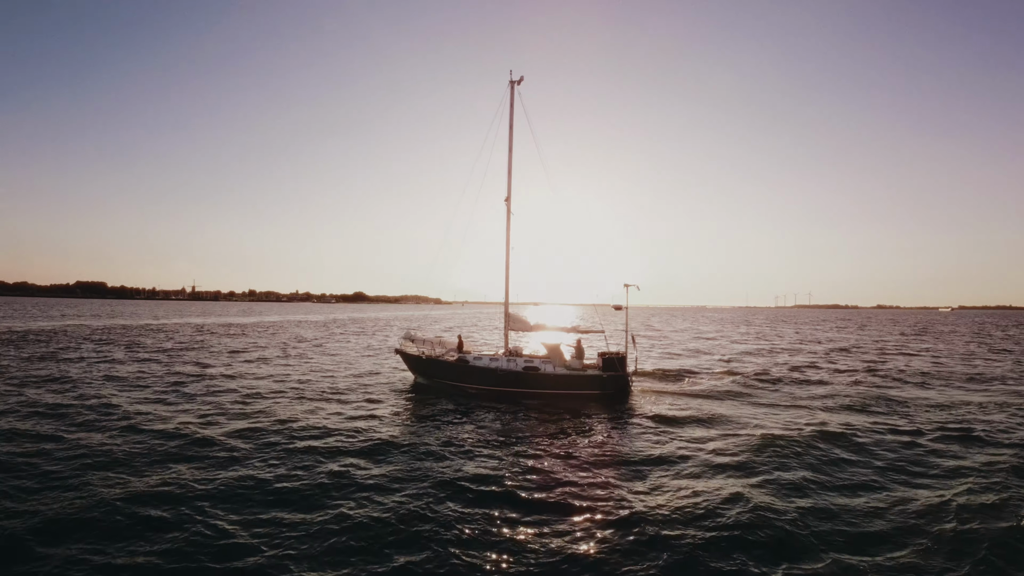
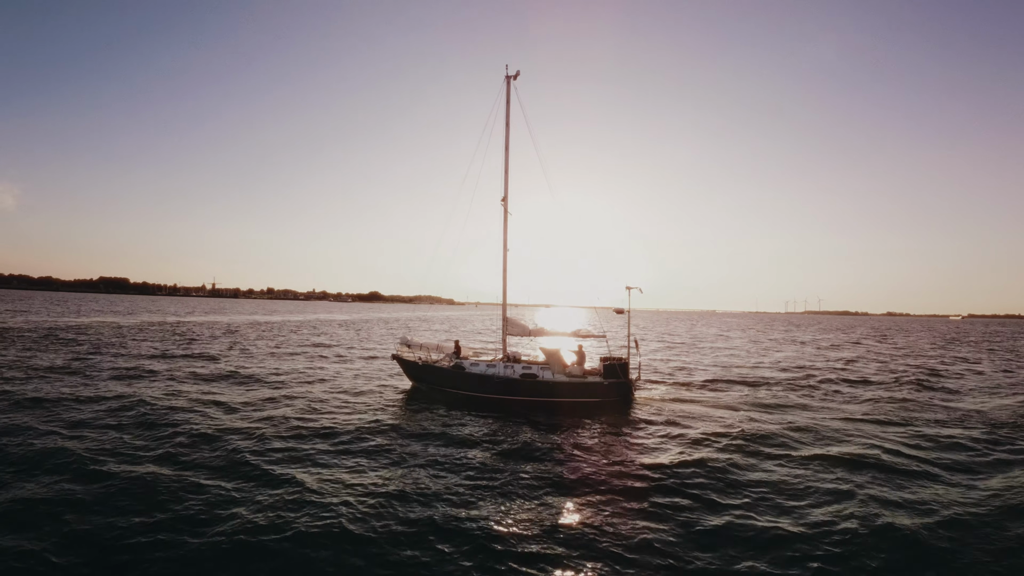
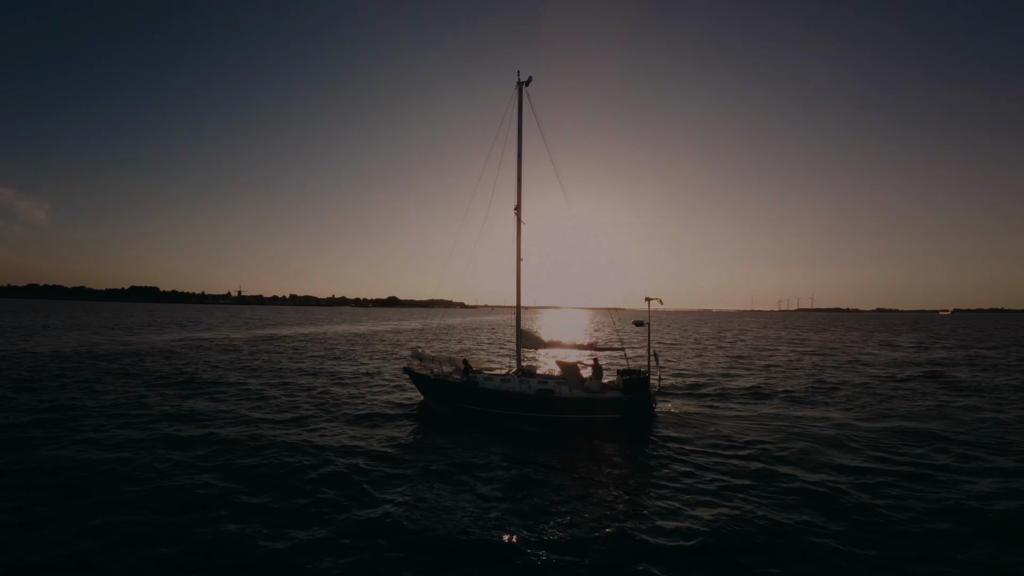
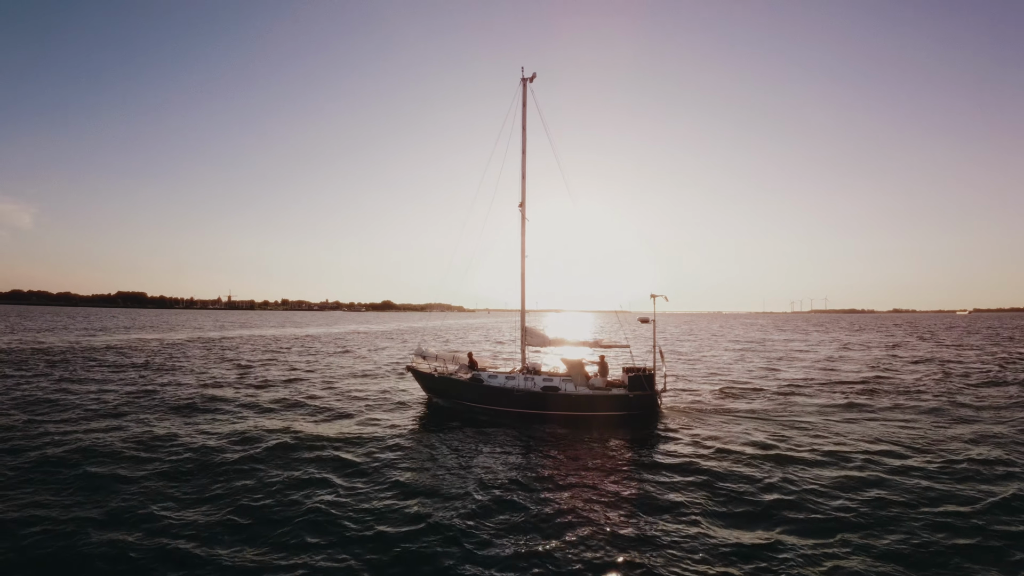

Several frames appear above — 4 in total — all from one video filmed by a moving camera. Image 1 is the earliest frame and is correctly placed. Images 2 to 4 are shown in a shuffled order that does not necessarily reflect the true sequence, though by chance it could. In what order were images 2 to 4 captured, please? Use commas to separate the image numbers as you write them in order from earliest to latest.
2, 4, 3
